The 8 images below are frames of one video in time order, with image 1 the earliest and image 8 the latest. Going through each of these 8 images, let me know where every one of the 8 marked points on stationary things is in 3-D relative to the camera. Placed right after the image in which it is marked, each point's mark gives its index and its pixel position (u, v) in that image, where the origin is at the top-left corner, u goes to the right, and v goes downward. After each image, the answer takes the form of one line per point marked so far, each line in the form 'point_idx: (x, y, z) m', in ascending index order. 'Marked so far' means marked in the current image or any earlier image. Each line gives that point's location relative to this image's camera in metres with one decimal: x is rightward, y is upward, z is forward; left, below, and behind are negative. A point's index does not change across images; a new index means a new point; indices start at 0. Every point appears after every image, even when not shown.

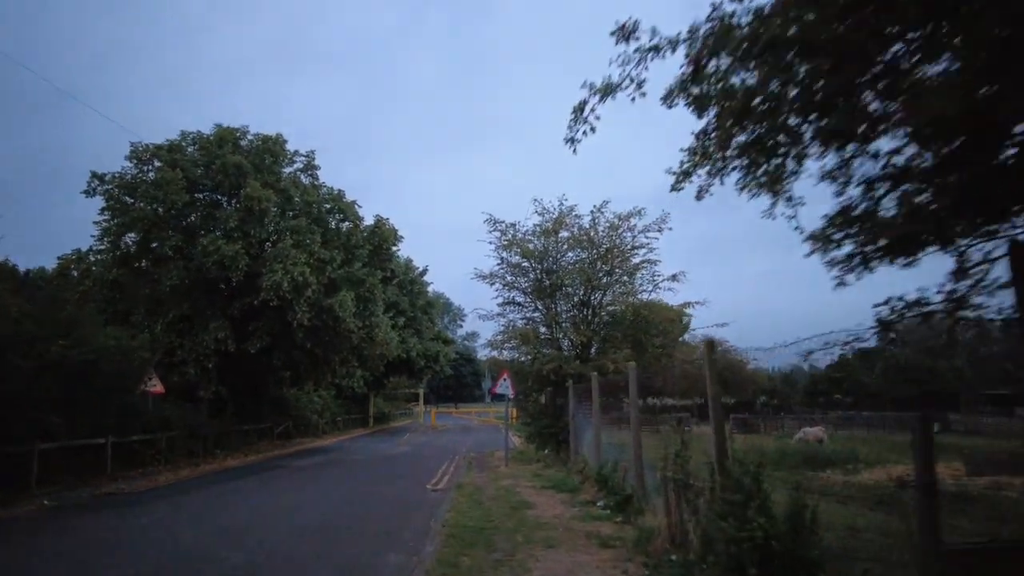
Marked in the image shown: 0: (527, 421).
0: (+0.6, -3.2, +18.8) m
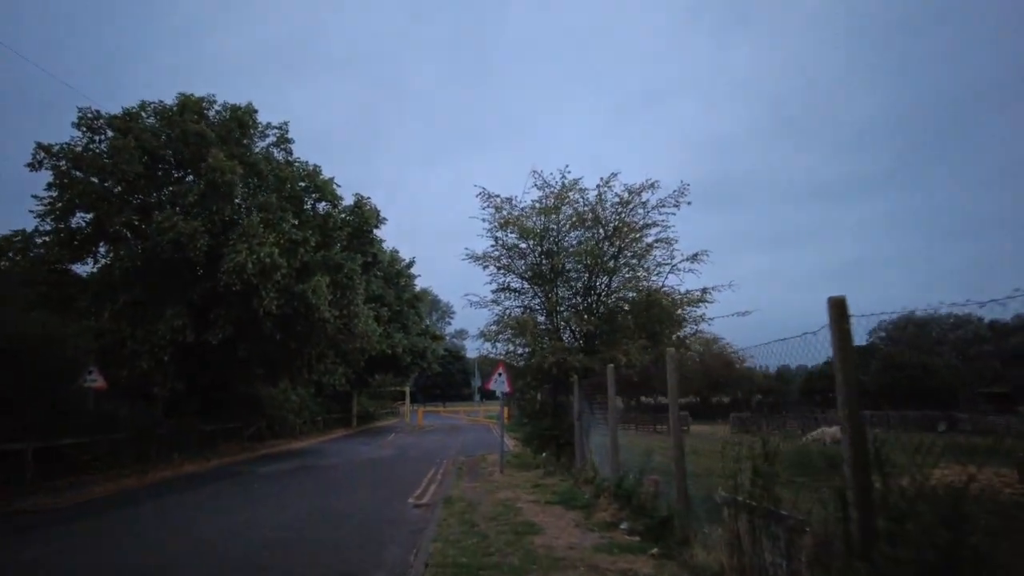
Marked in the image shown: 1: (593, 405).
0: (+0.4, -3.0, +17.8) m
1: (+1.3, -1.8, +13.3) m
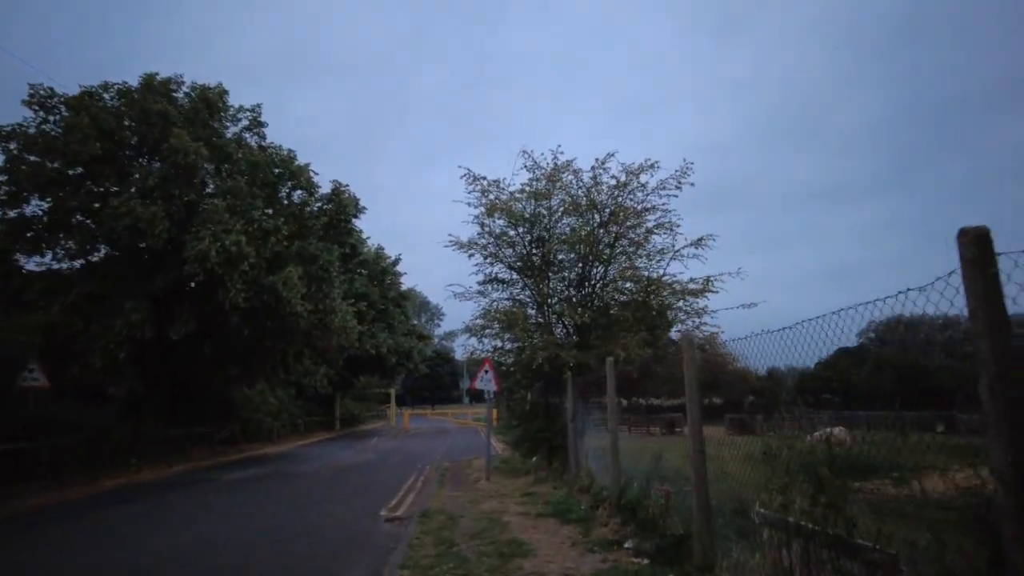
0: (+0.2, -2.9, +17.1) m
1: (+1.2, -1.8, +12.7) m
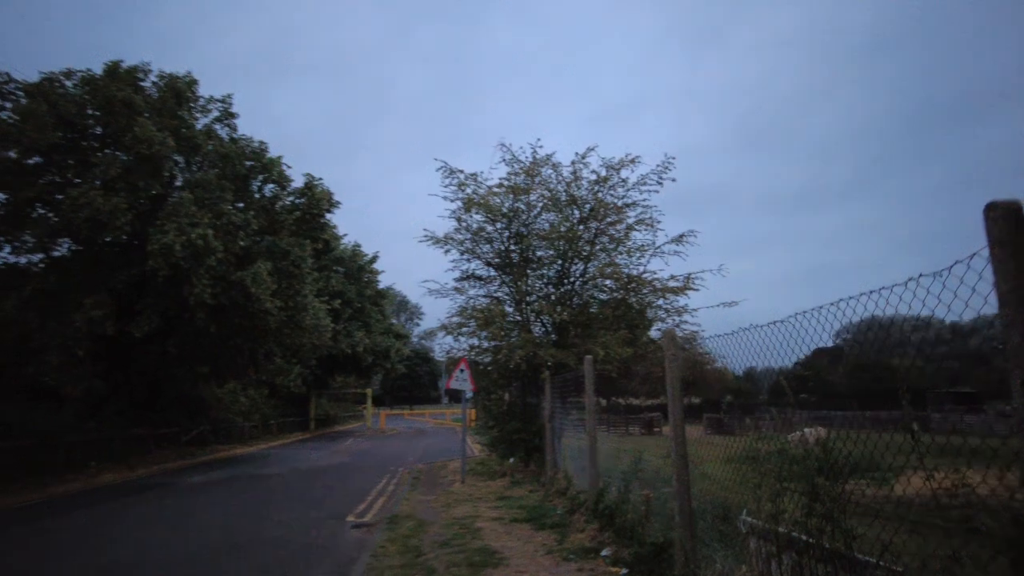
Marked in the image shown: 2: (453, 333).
0: (-0.3, -2.9, +16.9) m
1: (+0.8, -1.7, +12.5) m
2: (-1.2, -0.9, +16.4) m
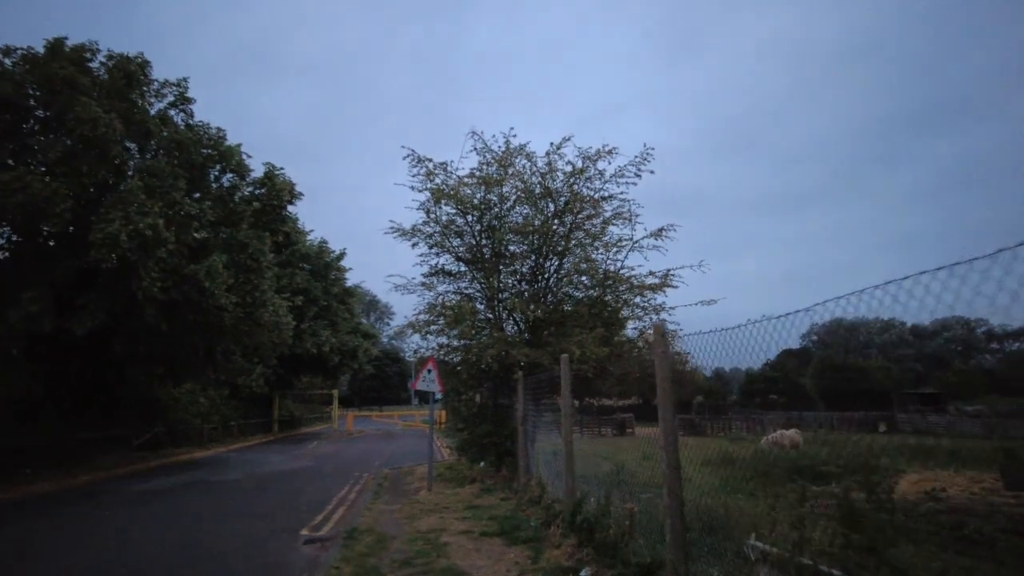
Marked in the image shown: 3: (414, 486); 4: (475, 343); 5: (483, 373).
0: (-0.9, -2.9, +16.5) m
1: (+0.4, -1.7, +12.2) m
2: (-1.7, -0.8, +15.9) m
3: (-1.9, -3.9, +16.5) m
4: (-0.6, -1.0, +14.9) m
5: (-0.5, -1.6, +15.4) m
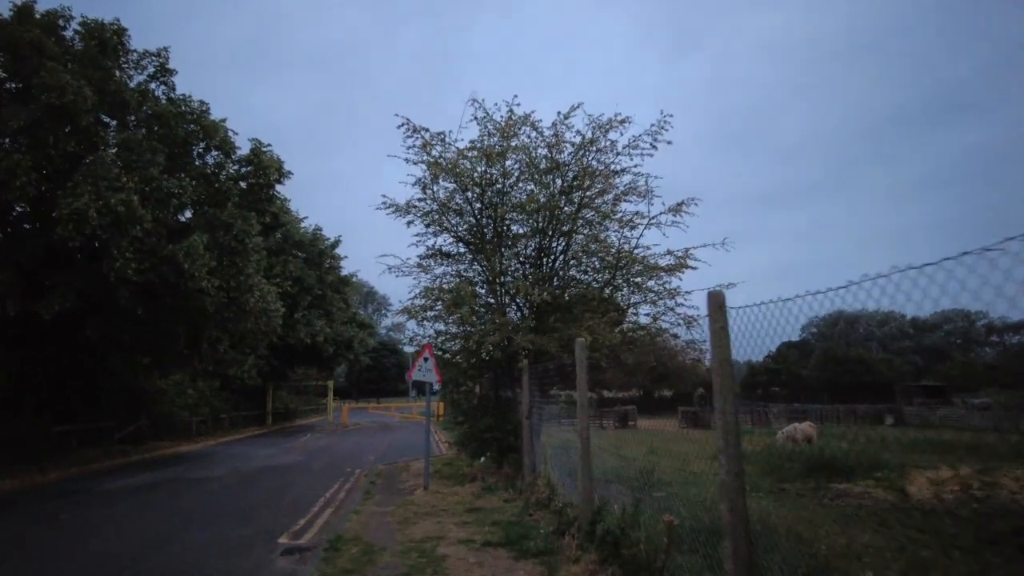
0: (-0.9, -2.6, +16.0) m
1: (+0.4, -1.5, +11.6) m
2: (-1.7, -0.6, +15.4) m
3: (-1.9, -3.6, +16.0) m
4: (-0.6, -0.8, +14.4) m
5: (-0.5, -1.4, +14.8) m
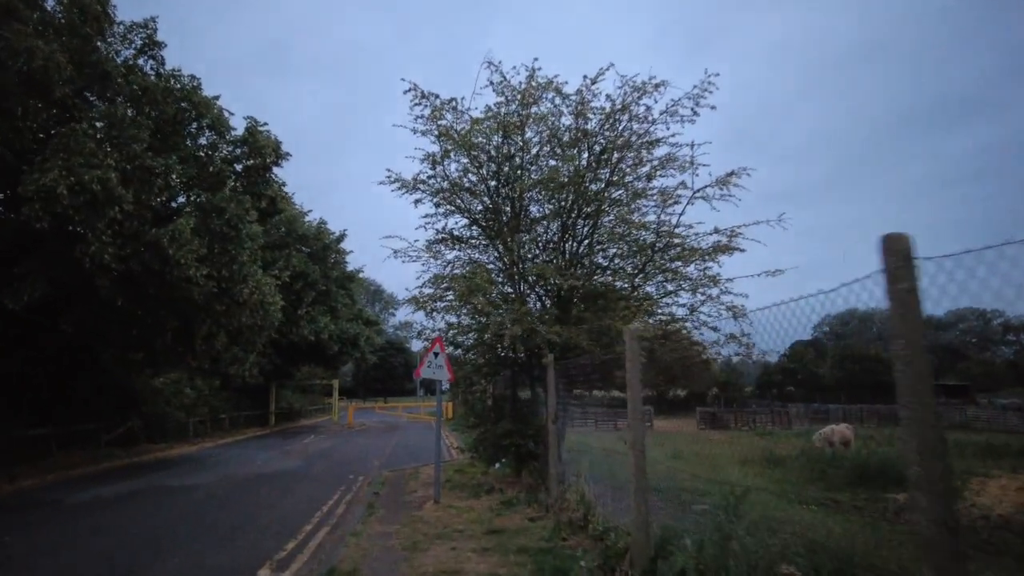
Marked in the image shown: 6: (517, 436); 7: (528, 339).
0: (-0.6, -2.5, +15.4) m
1: (+0.6, -1.4, +10.9) m
2: (-1.5, -0.5, +14.7) m
3: (-1.6, -3.6, +15.3) m
4: (-0.4, -0.7, +13.7) m
5: (-0.3, -1.3, +14.2) m
6: (0.0, -2.4, +14.2) m
7: (+0.1, -0.9, +13.4) m
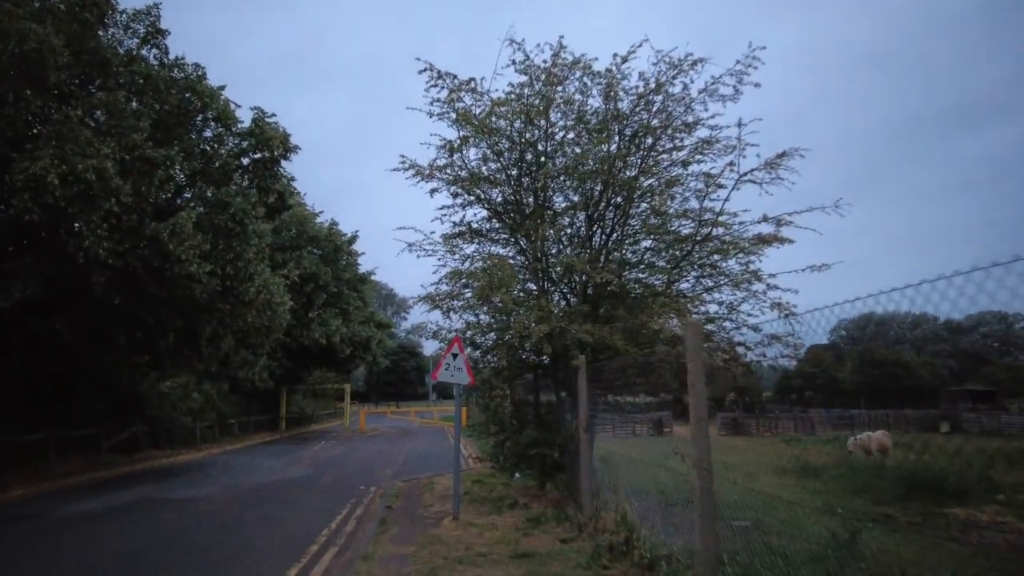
0: (-0.3, -2.6, +14.9) m
1: (+0.8, -1.4, +10.5) m
2: (-1.2, -0.6, +14.3) m
3: (-1.3, -3.6, +14.9) m
4: (-0.1, -0.7, +13.2) m
5: (0.0, -1.3, +13.7) m
6: (+0.2, -2.4, +13.7) m
7: (+0.4, -1.0, +13.0) m
